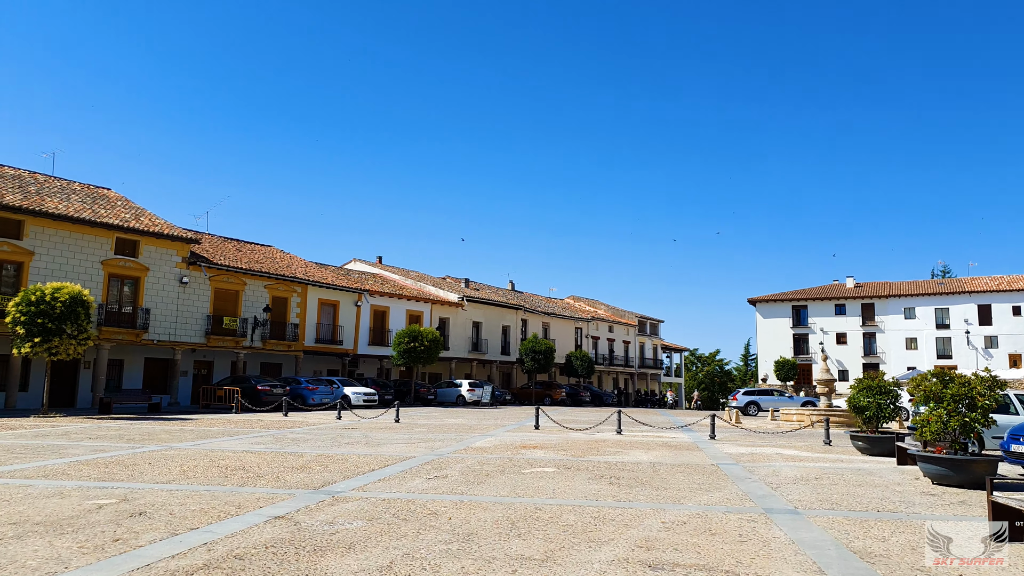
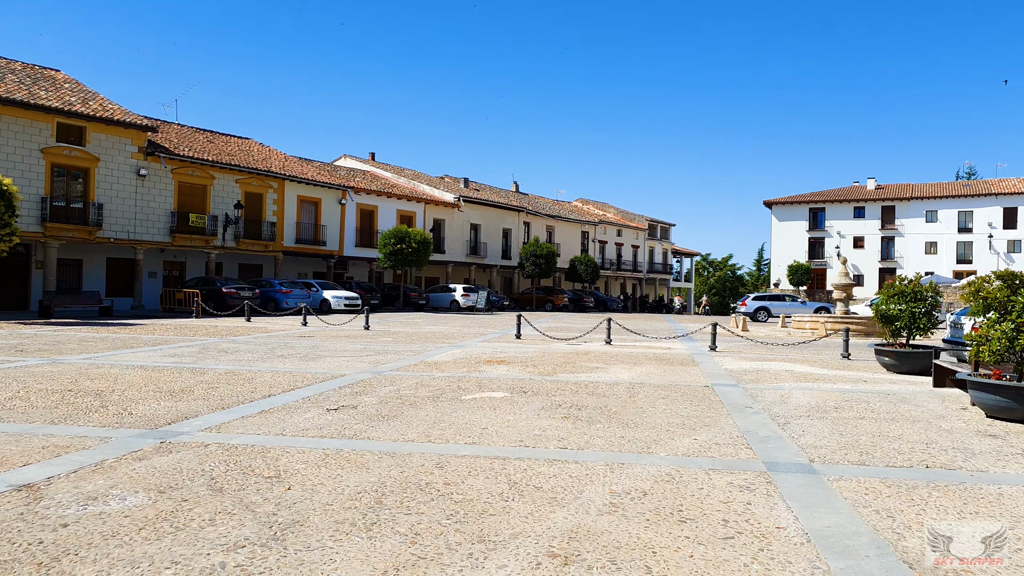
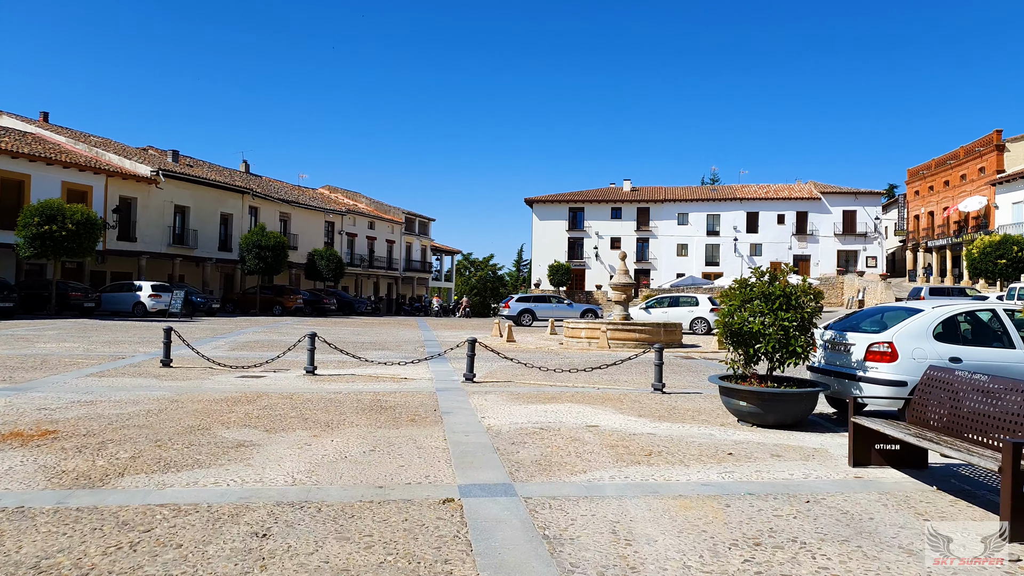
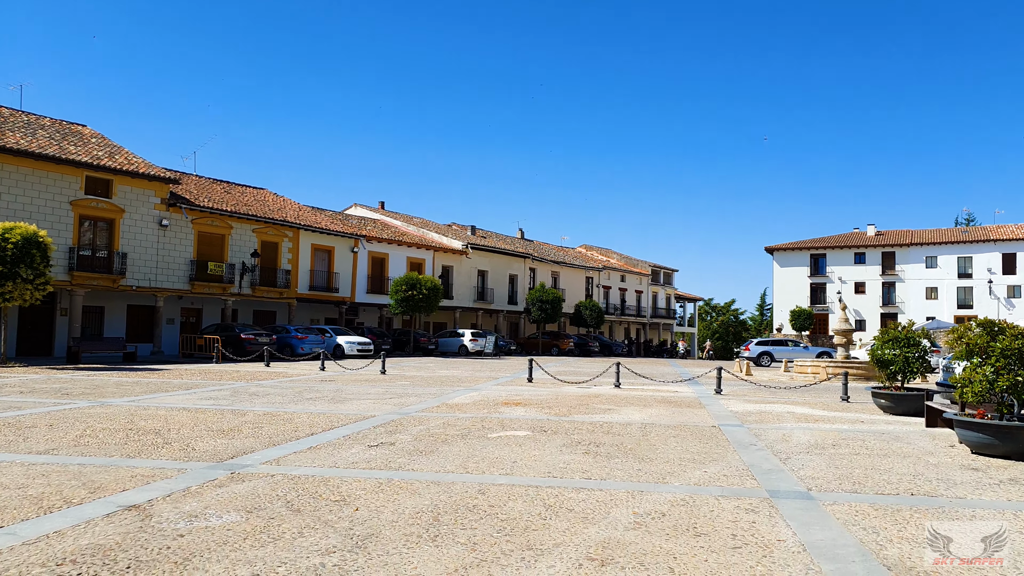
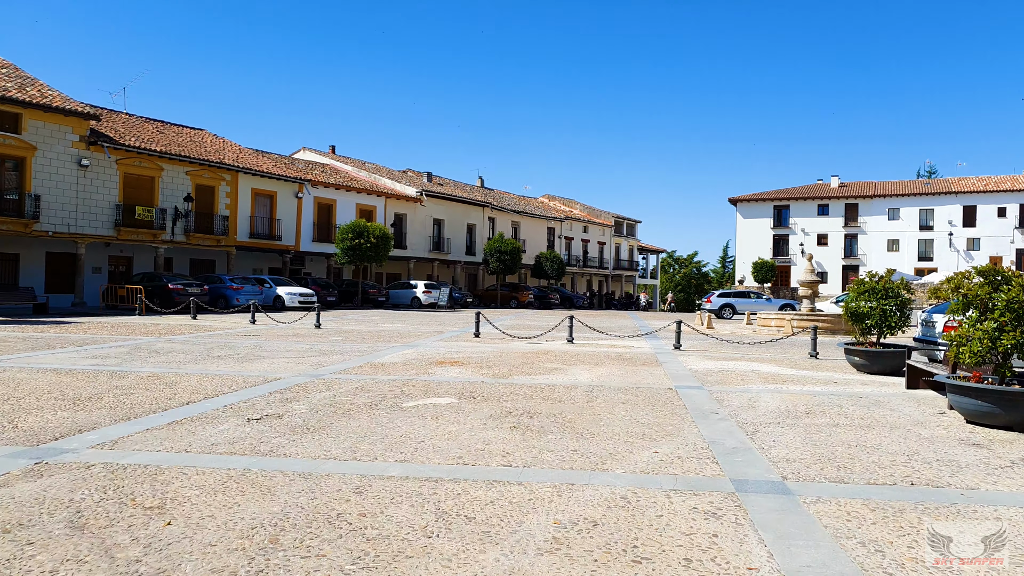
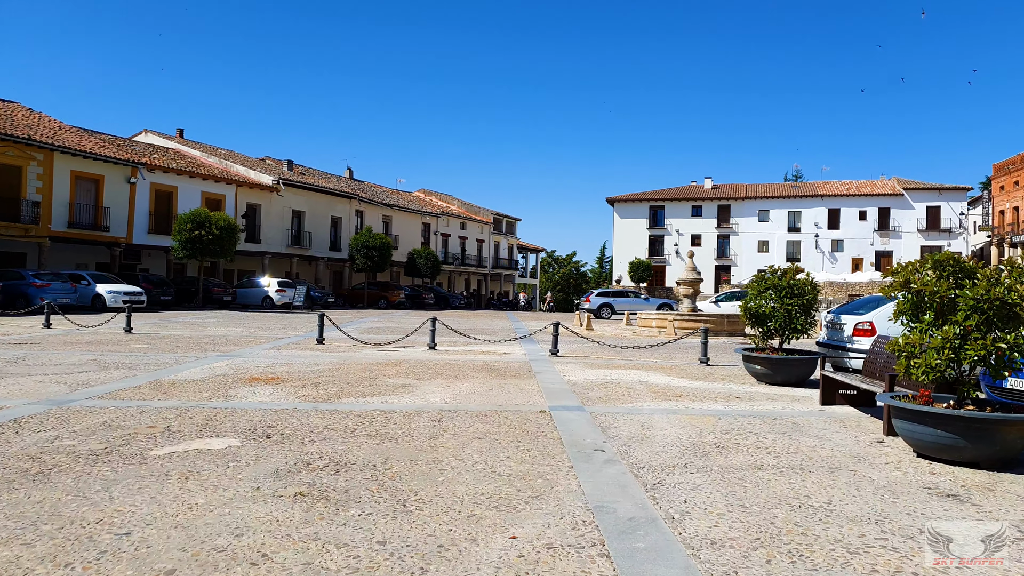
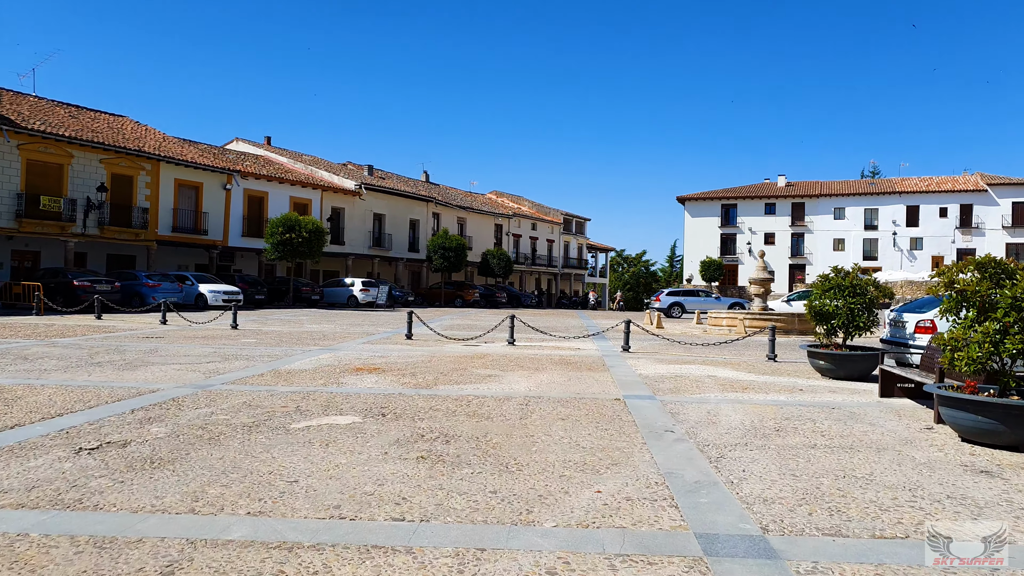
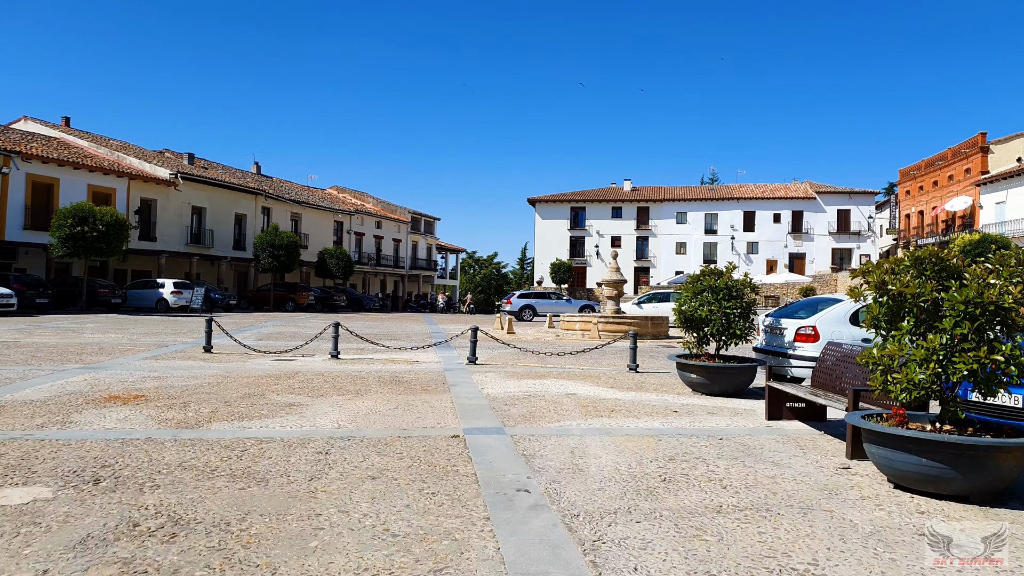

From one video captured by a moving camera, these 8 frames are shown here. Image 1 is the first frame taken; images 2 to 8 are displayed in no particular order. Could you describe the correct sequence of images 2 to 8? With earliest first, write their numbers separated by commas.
4, 2, 5, 7, 6, 8, 3
